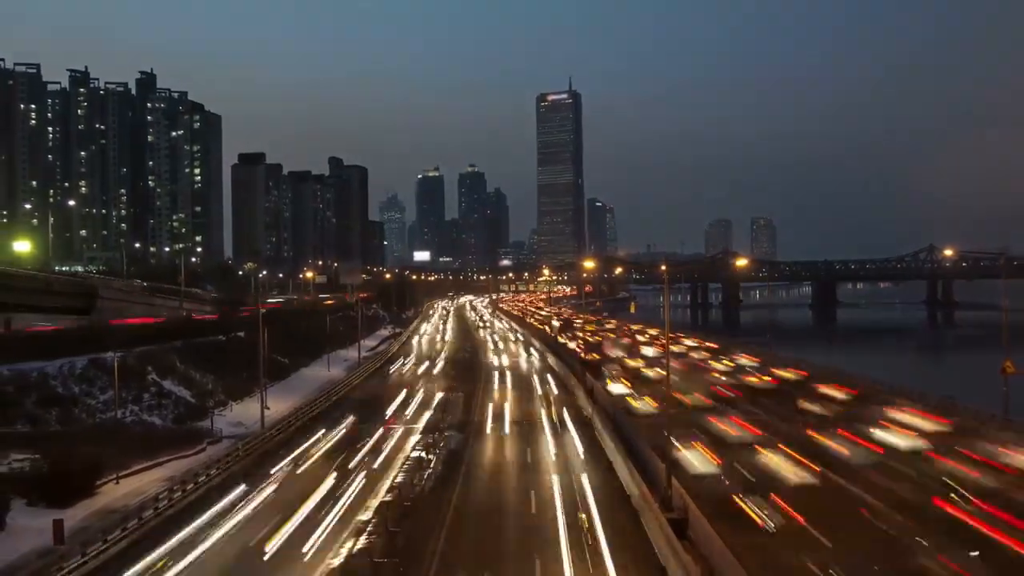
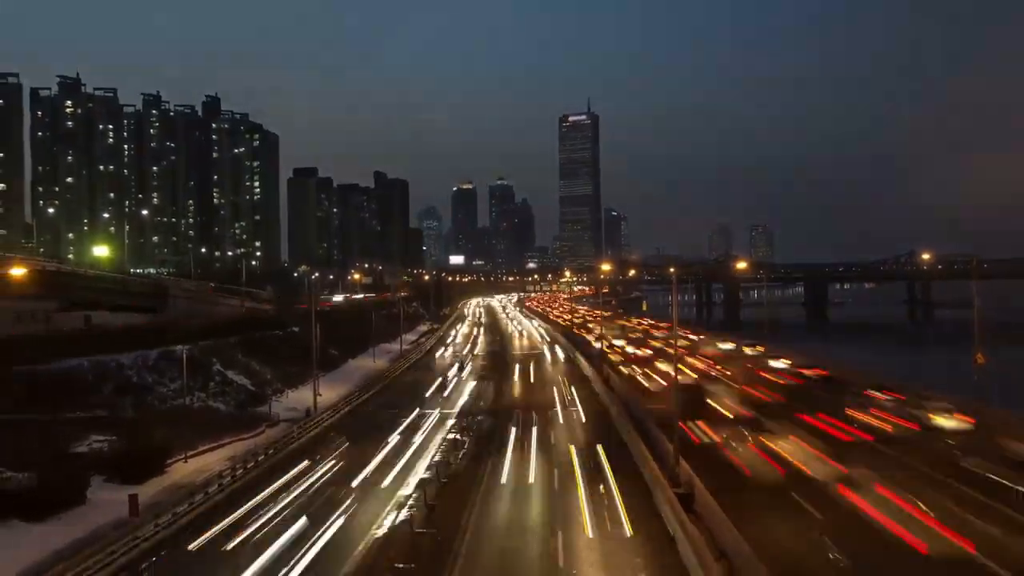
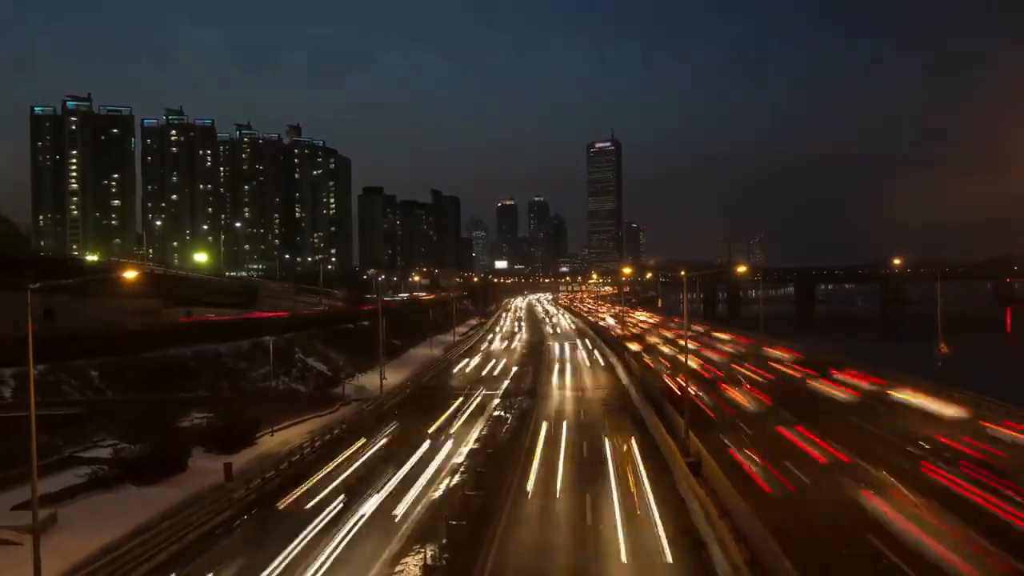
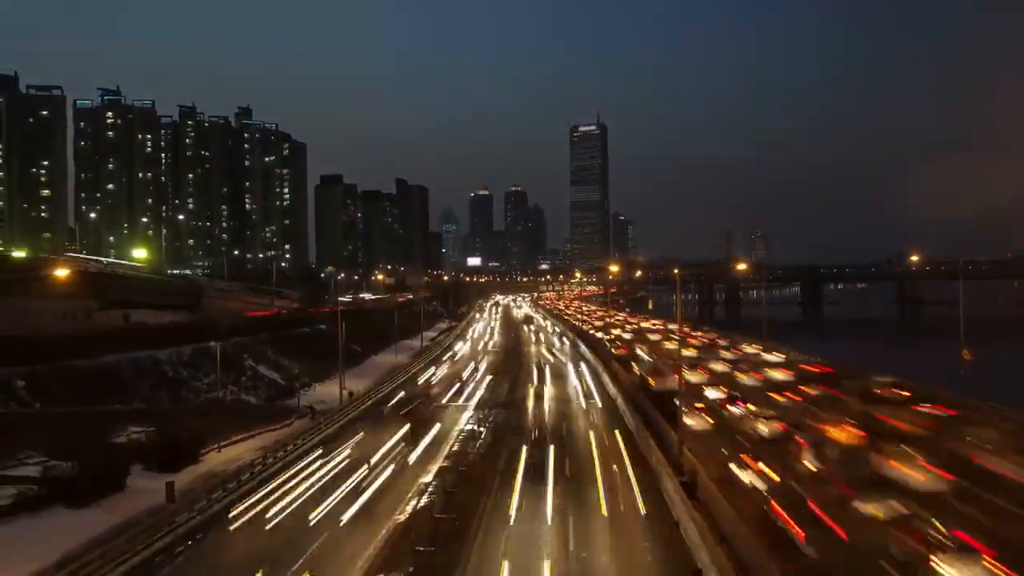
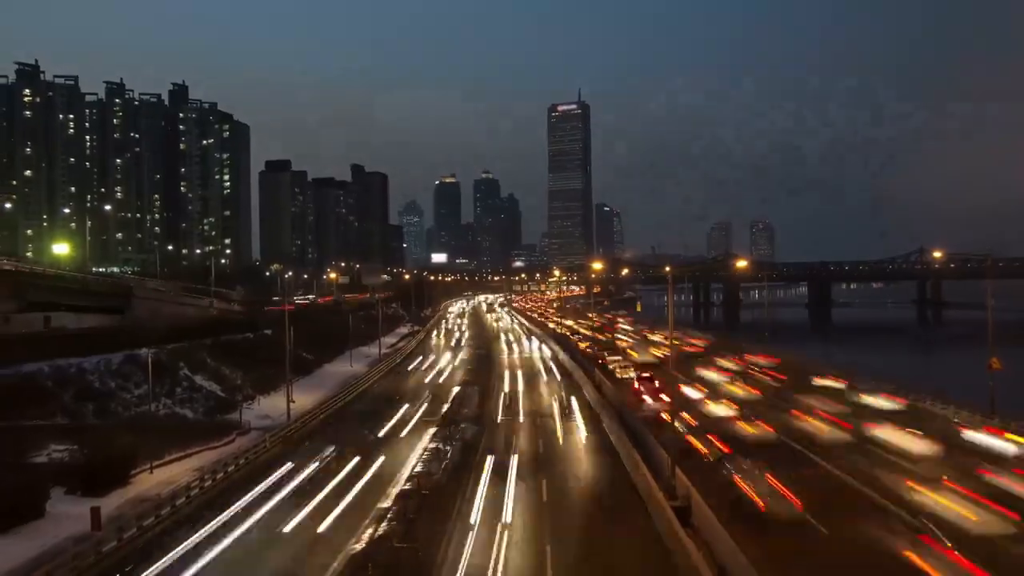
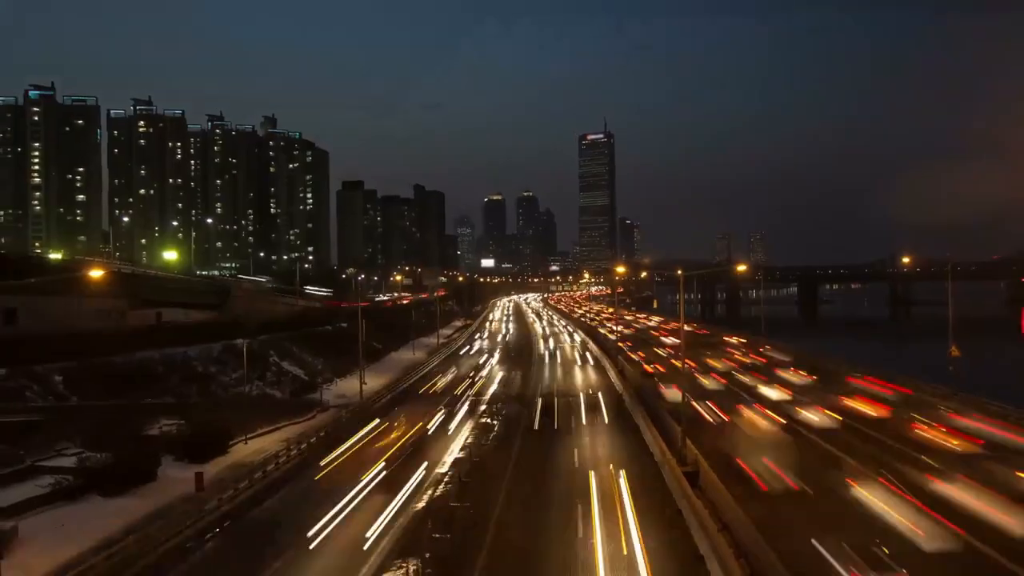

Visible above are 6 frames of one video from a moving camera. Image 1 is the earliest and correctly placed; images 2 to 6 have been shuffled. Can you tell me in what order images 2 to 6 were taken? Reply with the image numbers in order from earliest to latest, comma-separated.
5, 2, 4, 6, 3
